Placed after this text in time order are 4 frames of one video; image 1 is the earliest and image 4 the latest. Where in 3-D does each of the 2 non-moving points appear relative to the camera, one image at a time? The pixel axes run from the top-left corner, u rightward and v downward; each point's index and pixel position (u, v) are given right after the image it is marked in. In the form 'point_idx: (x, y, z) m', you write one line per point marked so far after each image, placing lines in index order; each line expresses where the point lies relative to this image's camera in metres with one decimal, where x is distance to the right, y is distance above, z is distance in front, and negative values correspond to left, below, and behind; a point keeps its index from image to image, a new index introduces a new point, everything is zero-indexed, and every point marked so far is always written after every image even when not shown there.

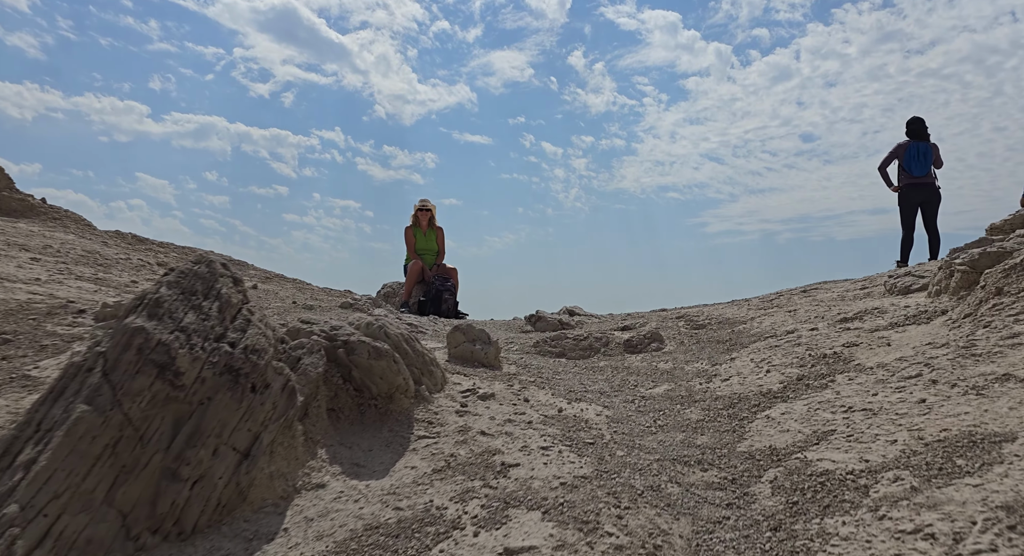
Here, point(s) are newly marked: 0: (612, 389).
0: (+0.7, -0.8, +4.8) m
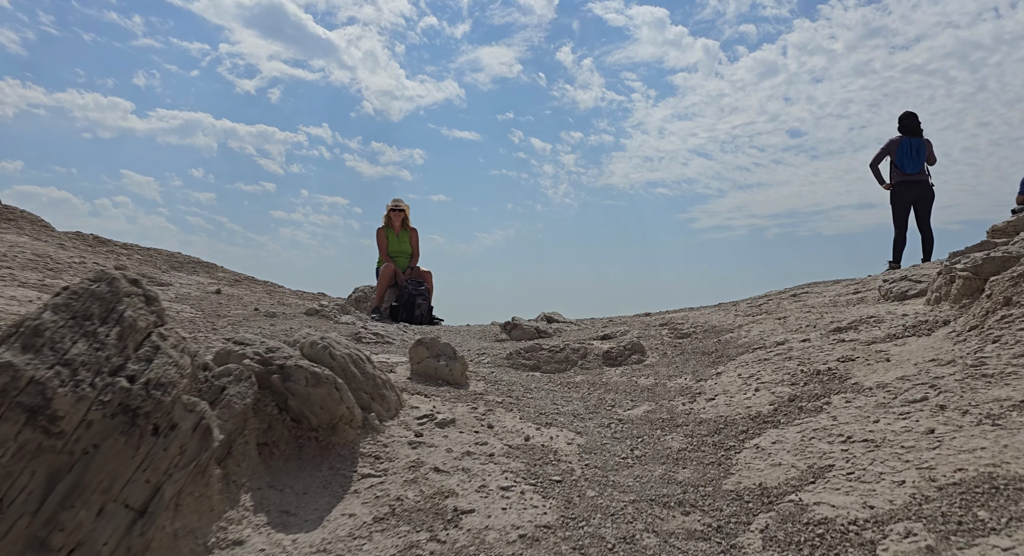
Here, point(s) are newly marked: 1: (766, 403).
0: (+0.5, -0.9, +4.4) m
1: (+1.6, -0.8, +4.1) m
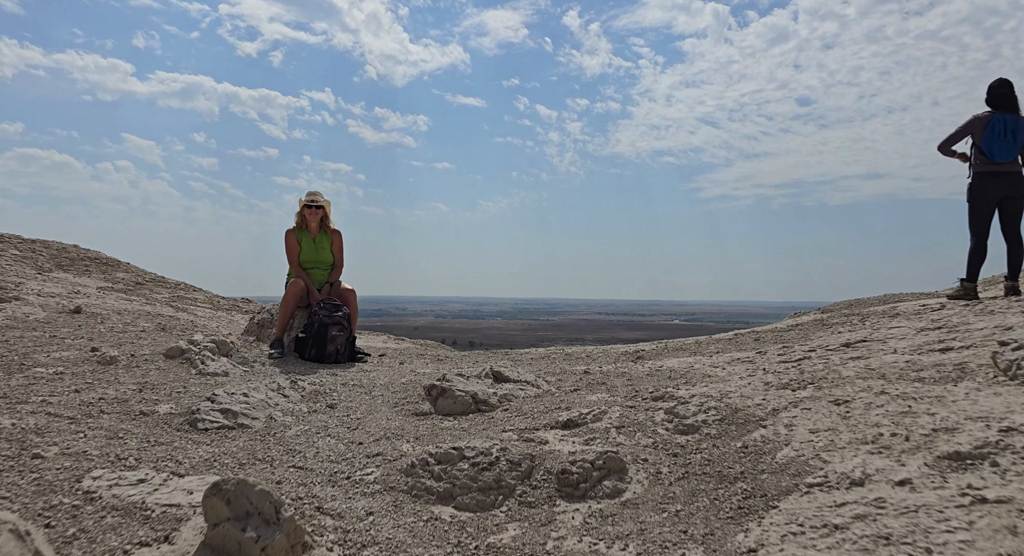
0: (-0.1, -1.3, +2.2) m
1: (+1.0, -1.2, +1.9) m
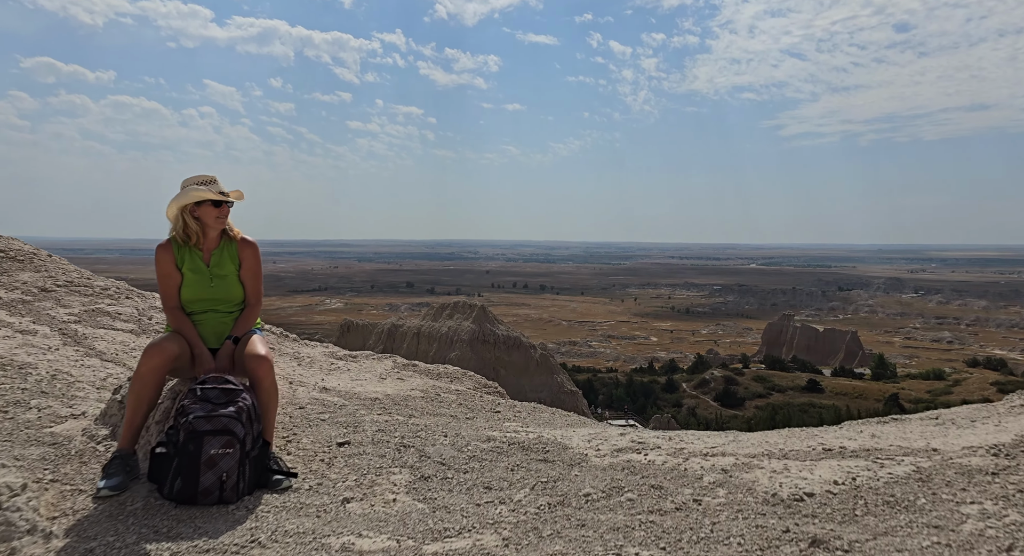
0: (-0.3, -2.1, -0.9) m
1: (+0.7, -2.0, -1.4) m
